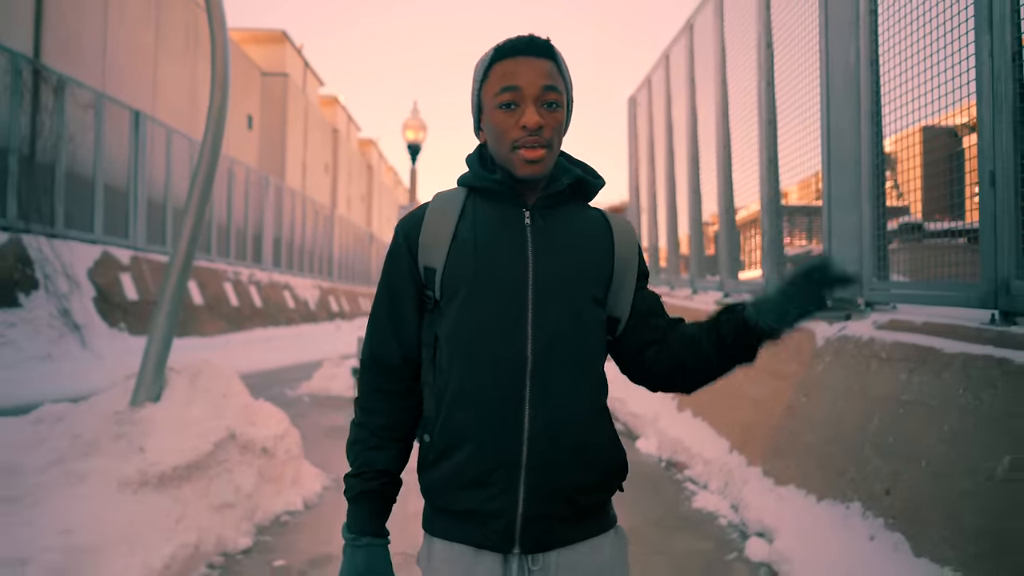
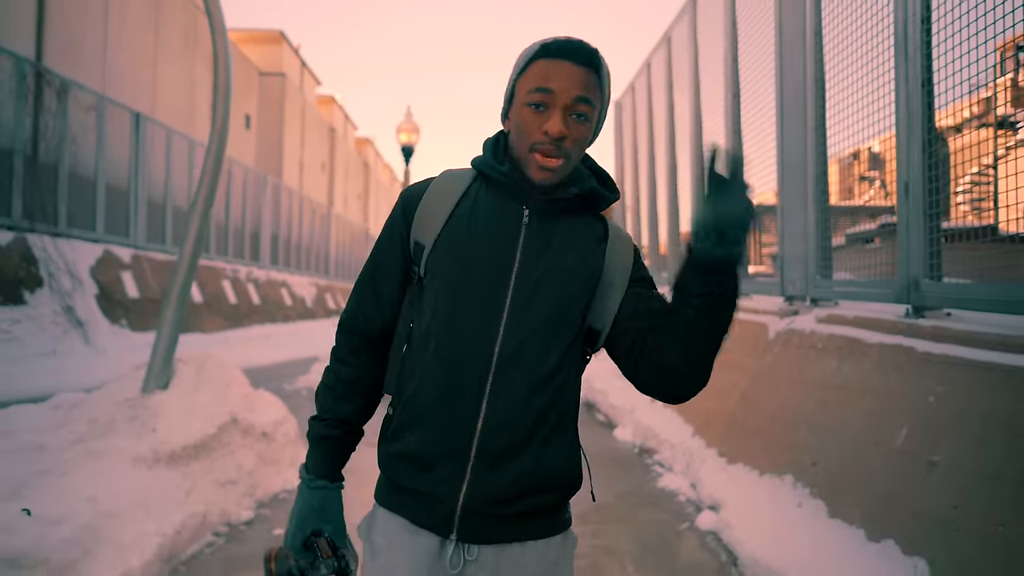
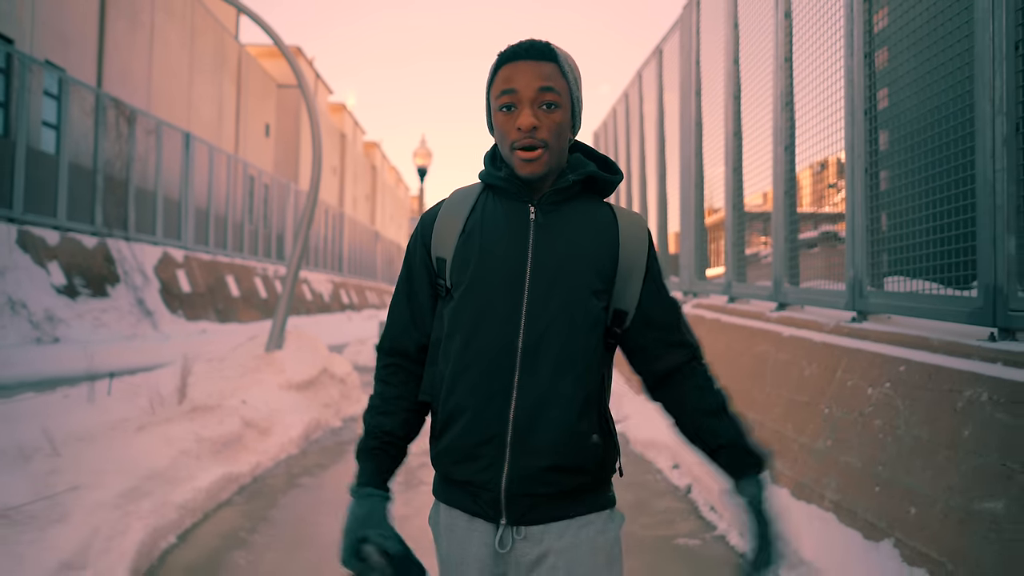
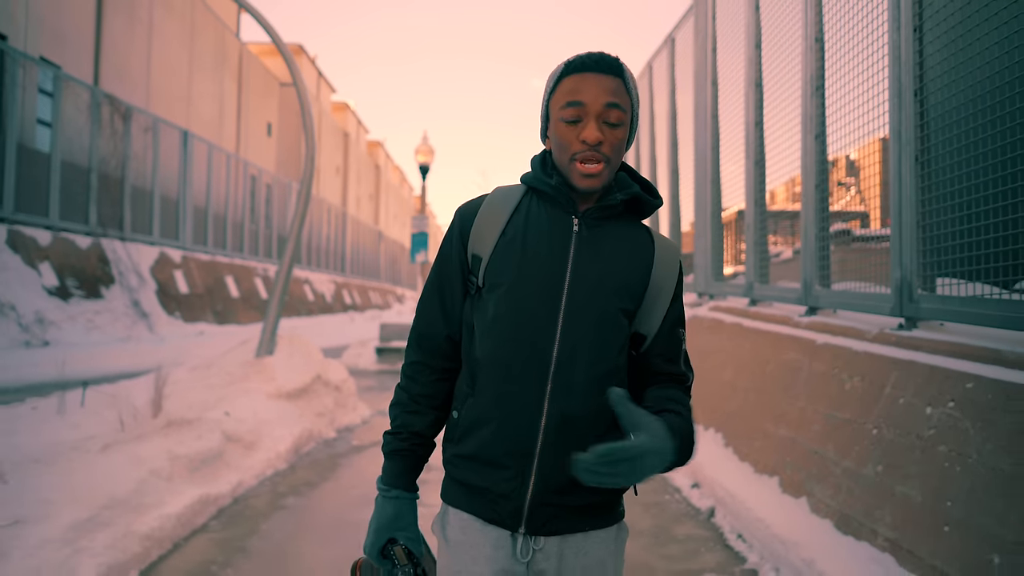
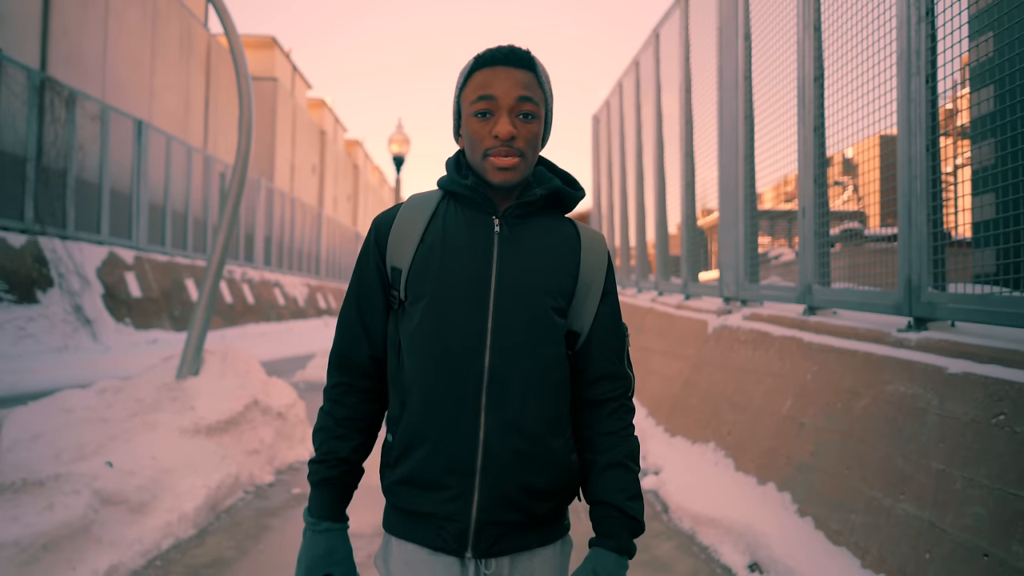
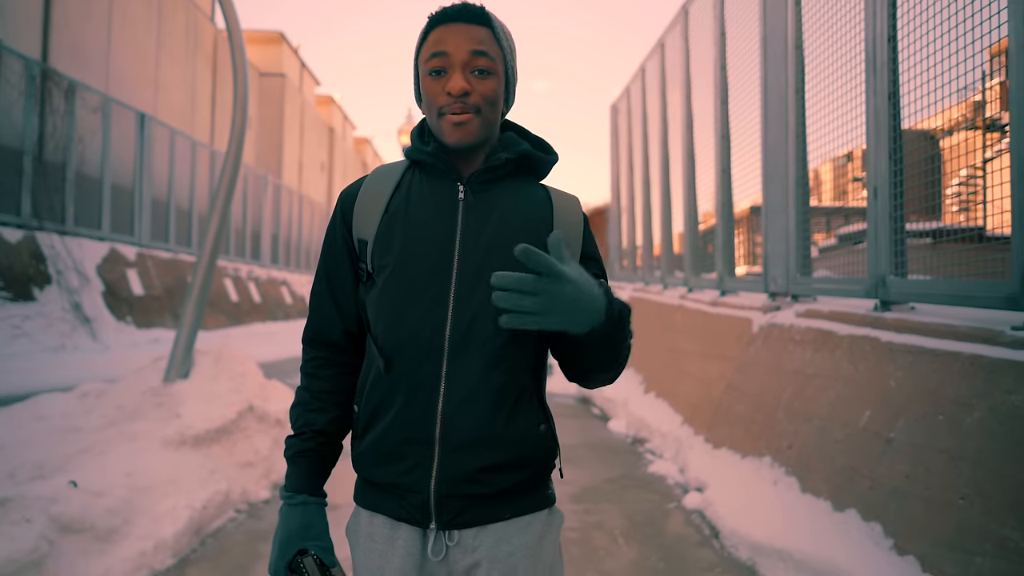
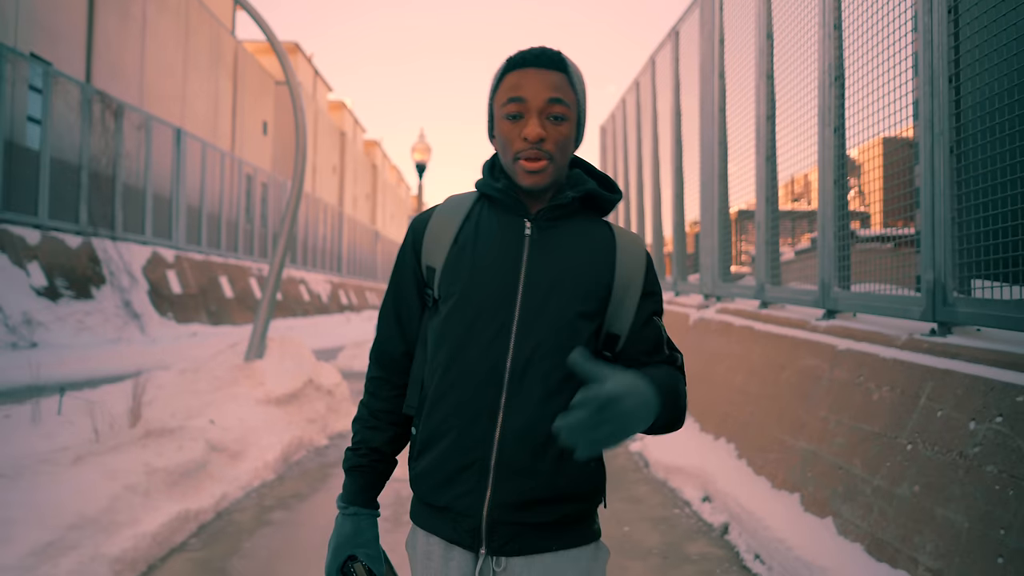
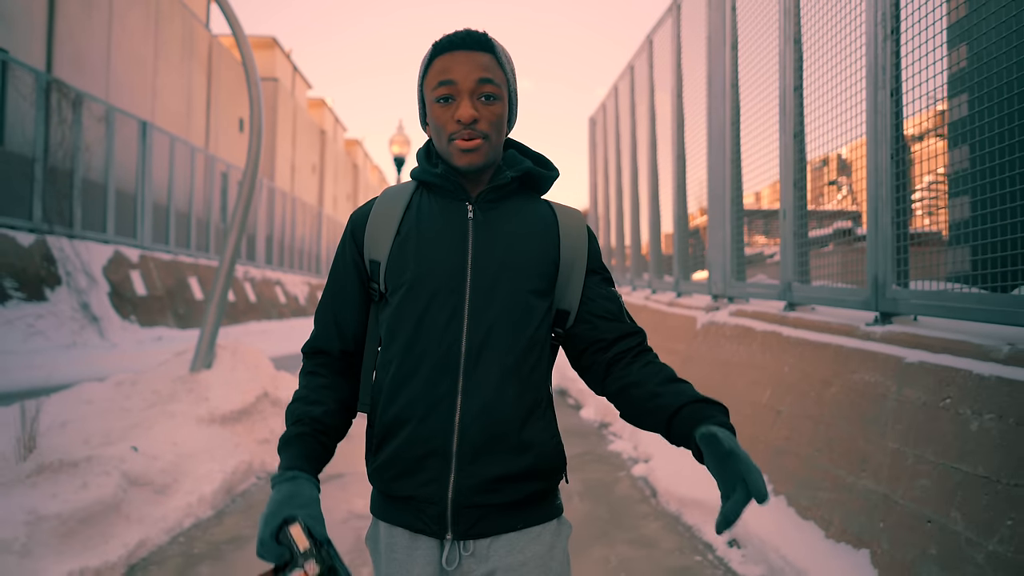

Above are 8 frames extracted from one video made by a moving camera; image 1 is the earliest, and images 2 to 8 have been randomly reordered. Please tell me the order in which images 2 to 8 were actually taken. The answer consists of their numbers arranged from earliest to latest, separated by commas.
2, 6, 5, 8, 7, 4, 3
